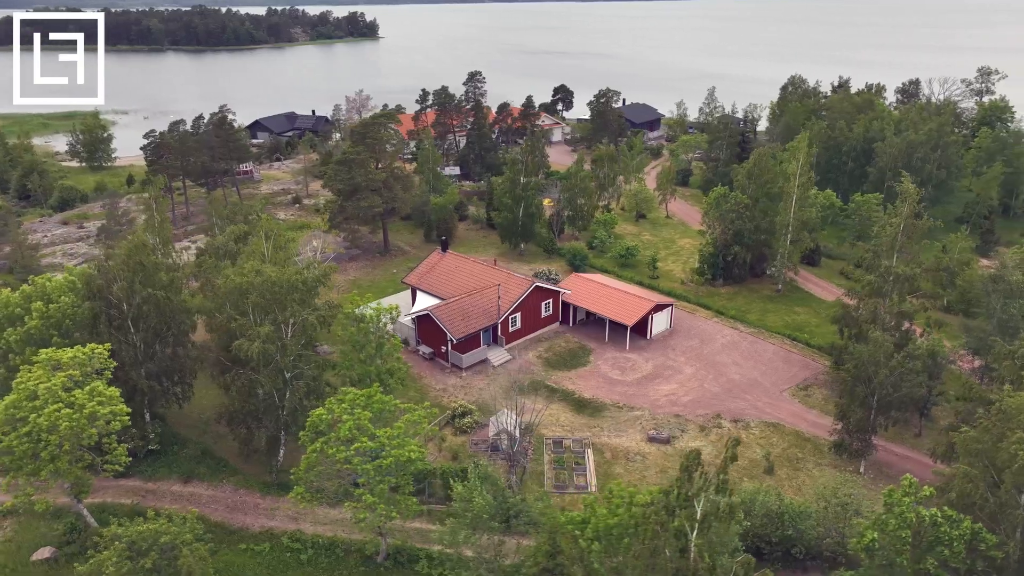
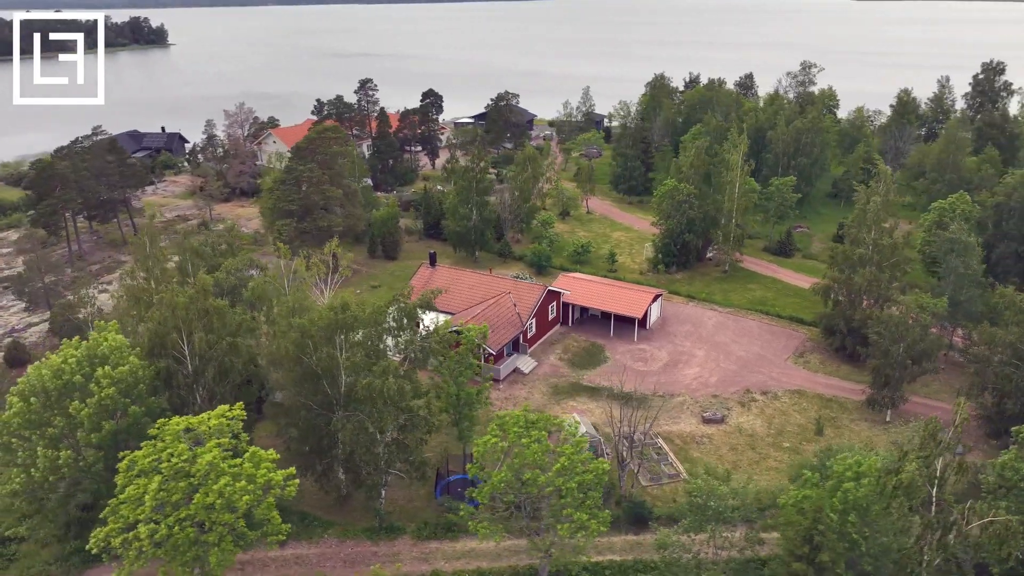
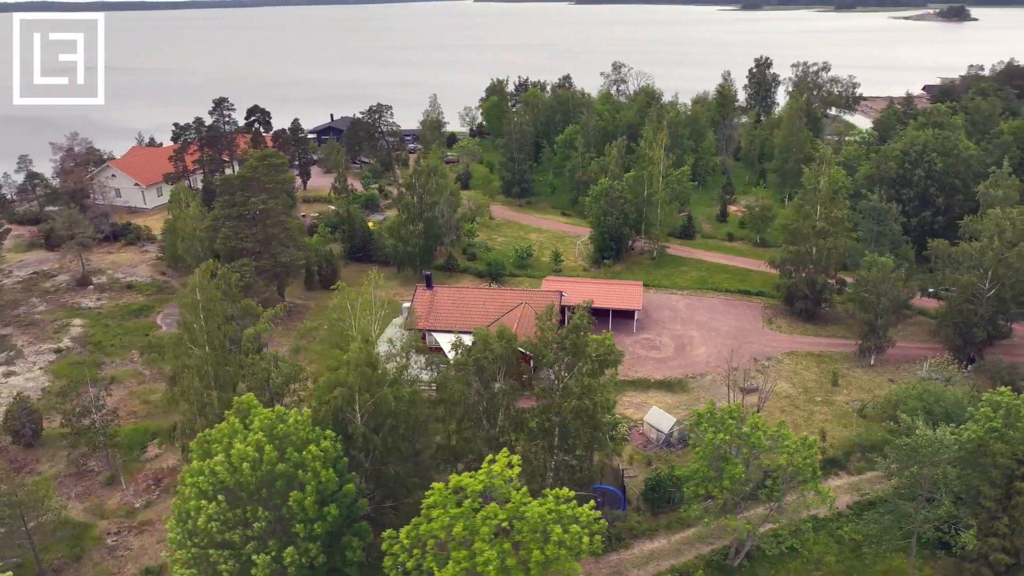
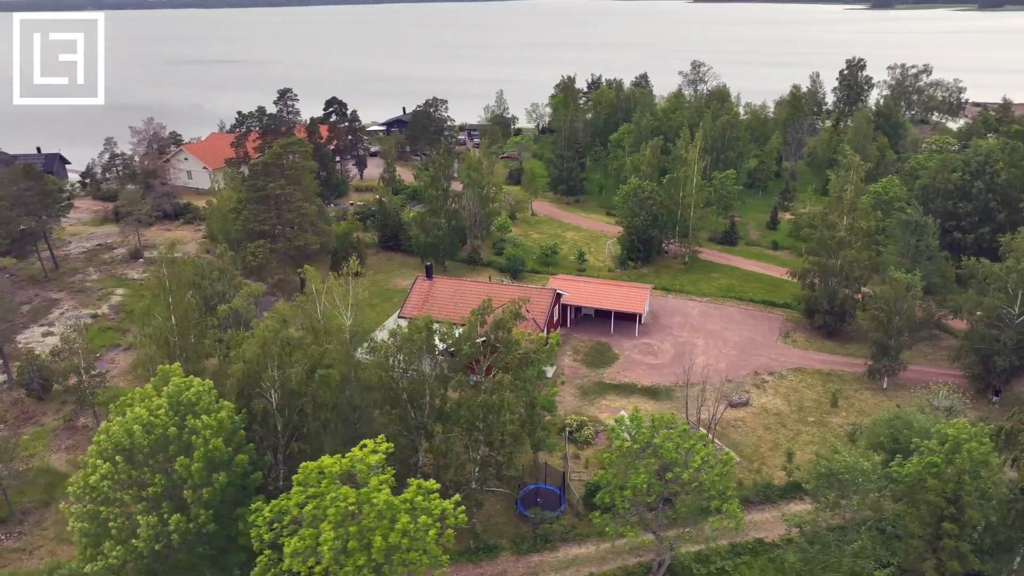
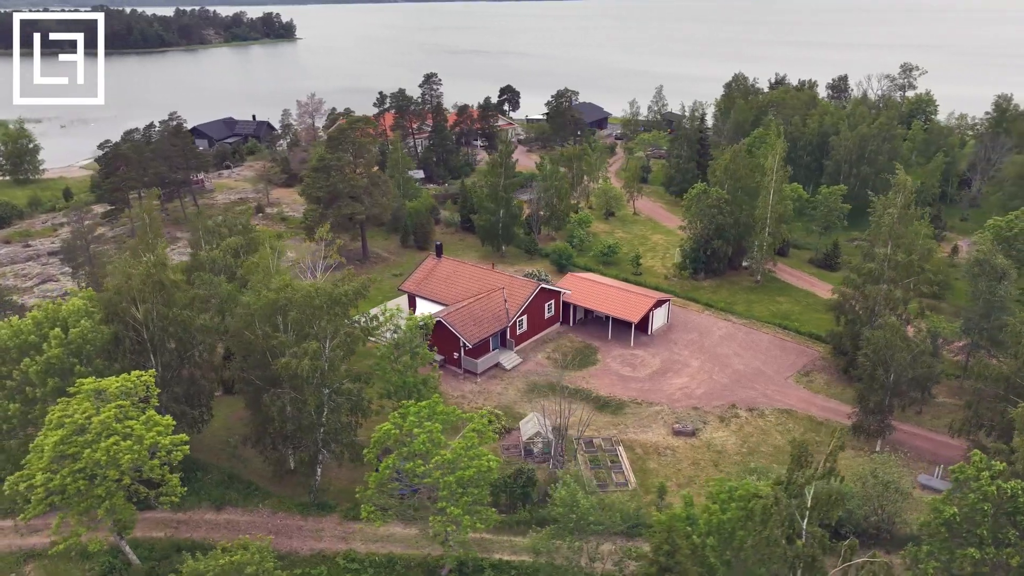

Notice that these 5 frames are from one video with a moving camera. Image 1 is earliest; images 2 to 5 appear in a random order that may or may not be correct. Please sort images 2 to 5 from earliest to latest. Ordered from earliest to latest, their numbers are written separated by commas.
5, 2, 4, 3
